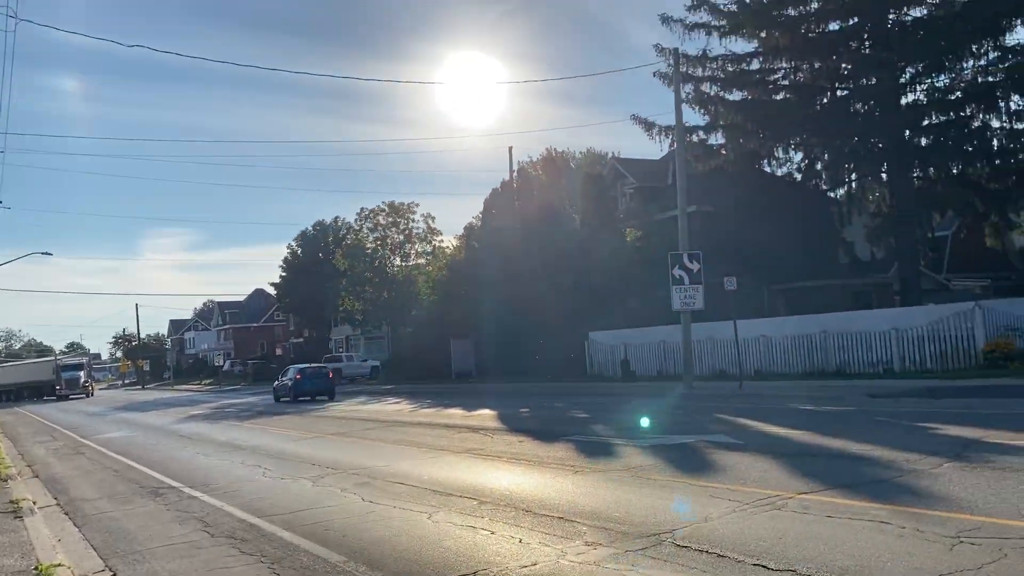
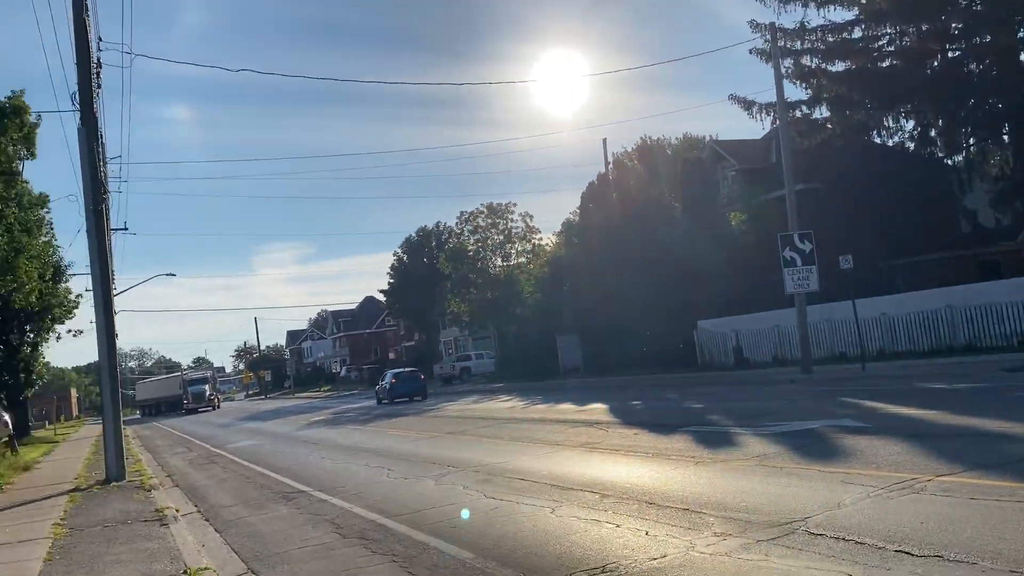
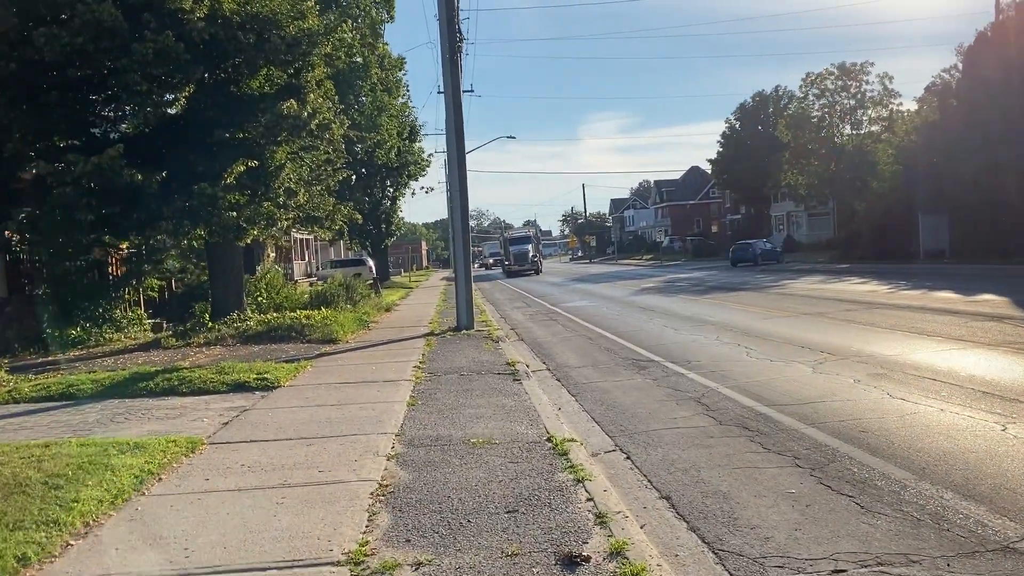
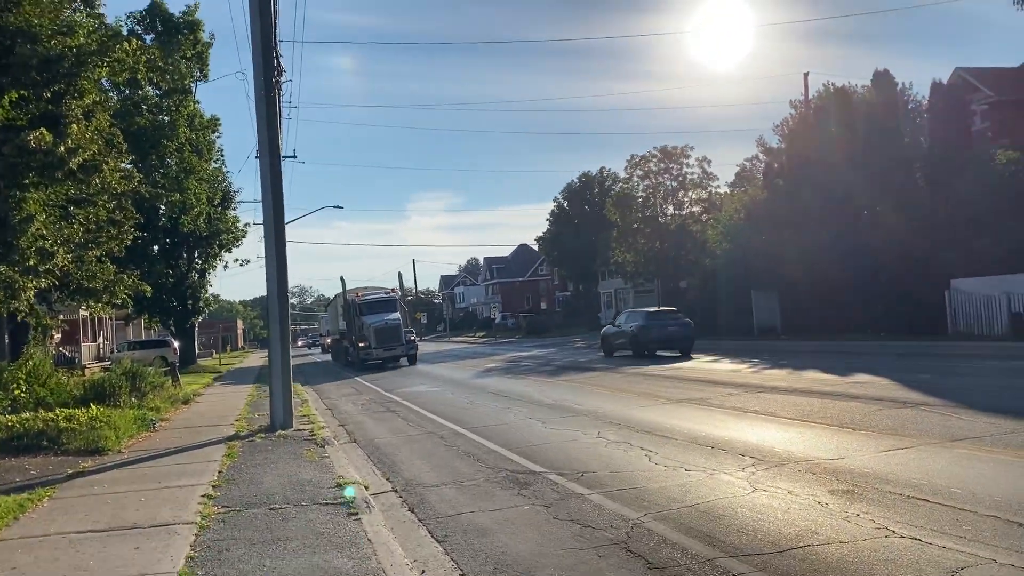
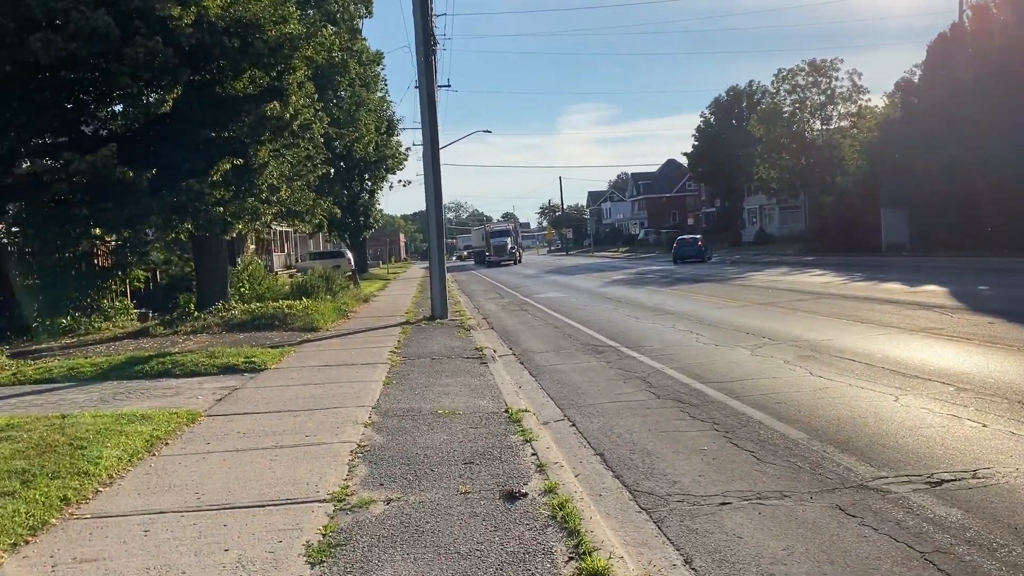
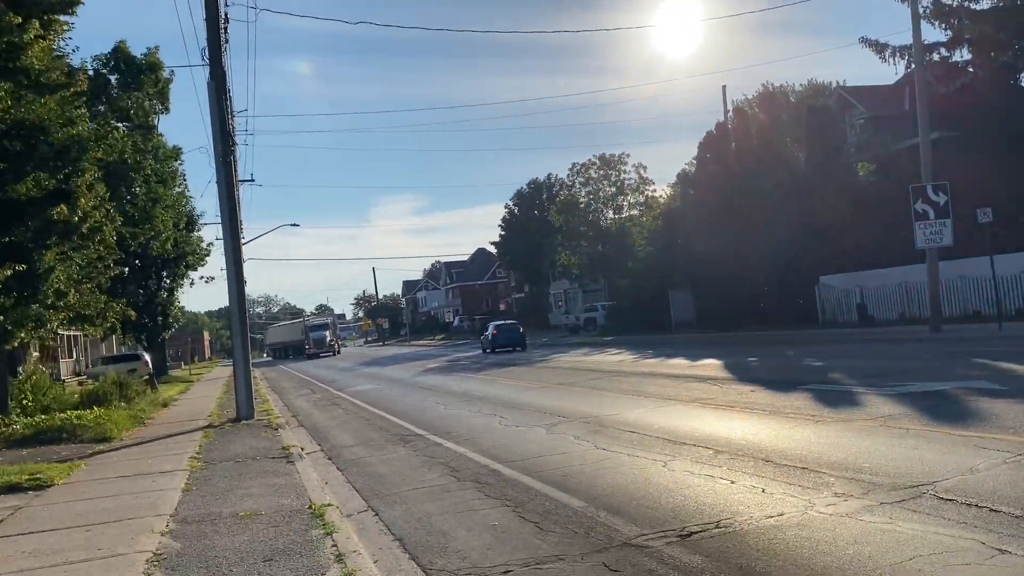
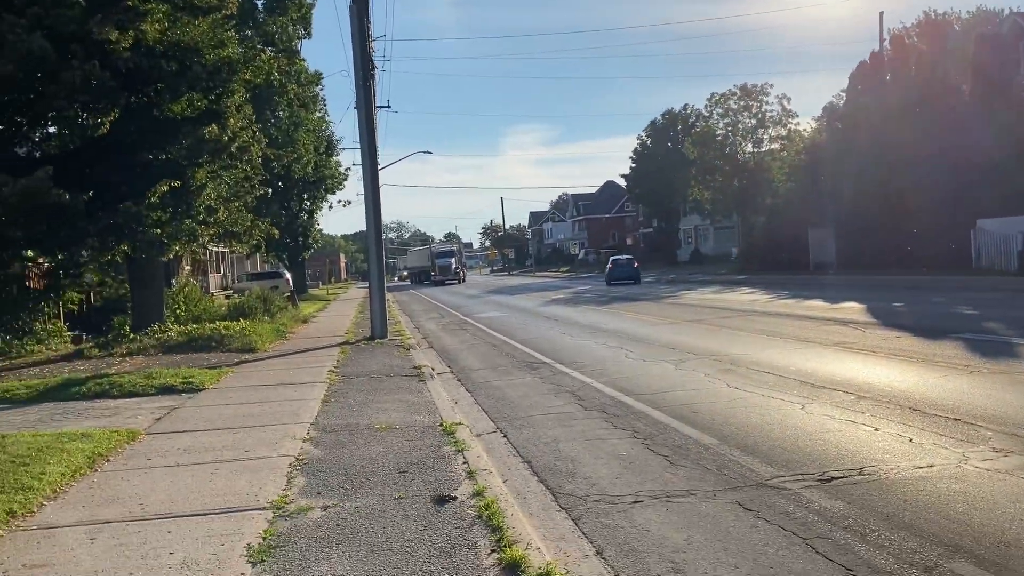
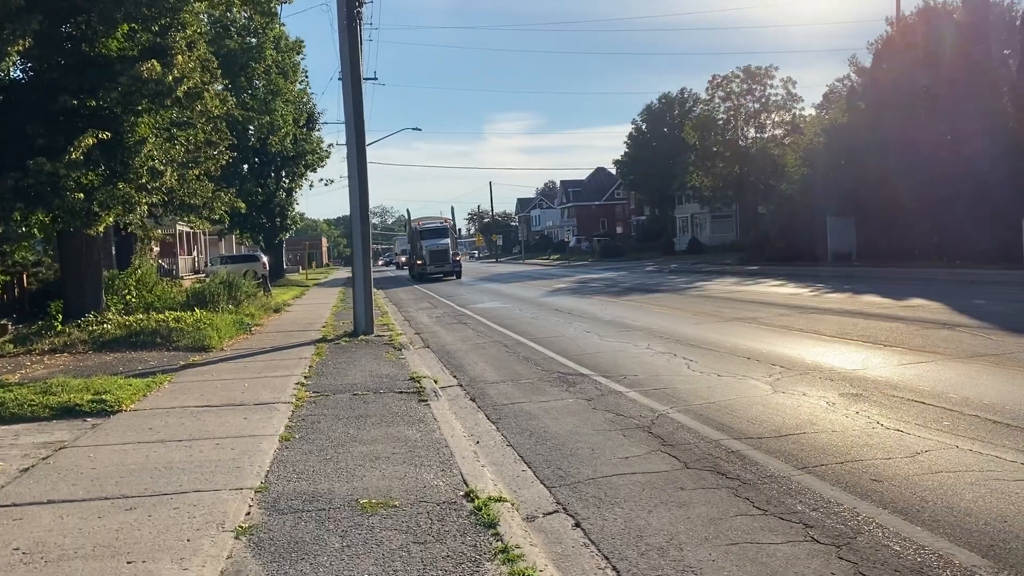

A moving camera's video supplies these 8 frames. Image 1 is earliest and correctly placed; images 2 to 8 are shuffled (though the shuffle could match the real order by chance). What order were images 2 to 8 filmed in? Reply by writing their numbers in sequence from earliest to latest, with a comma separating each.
2, 6, 7, 5, 3, 8, 4
